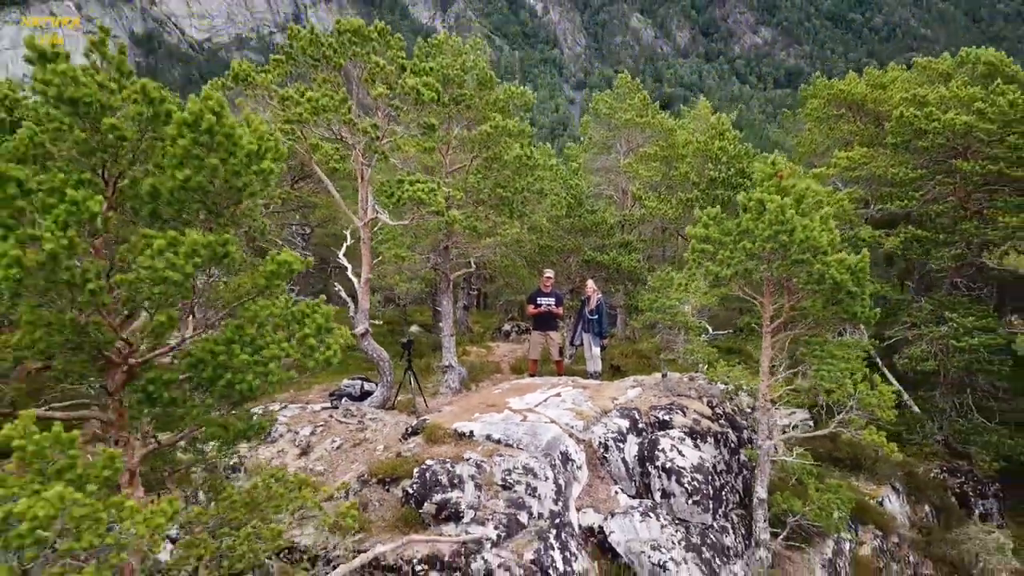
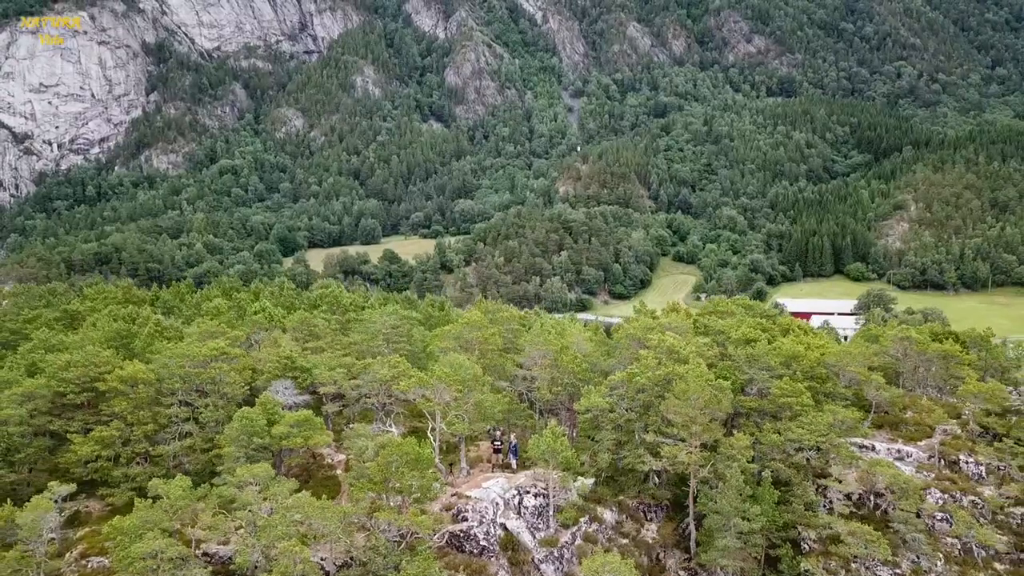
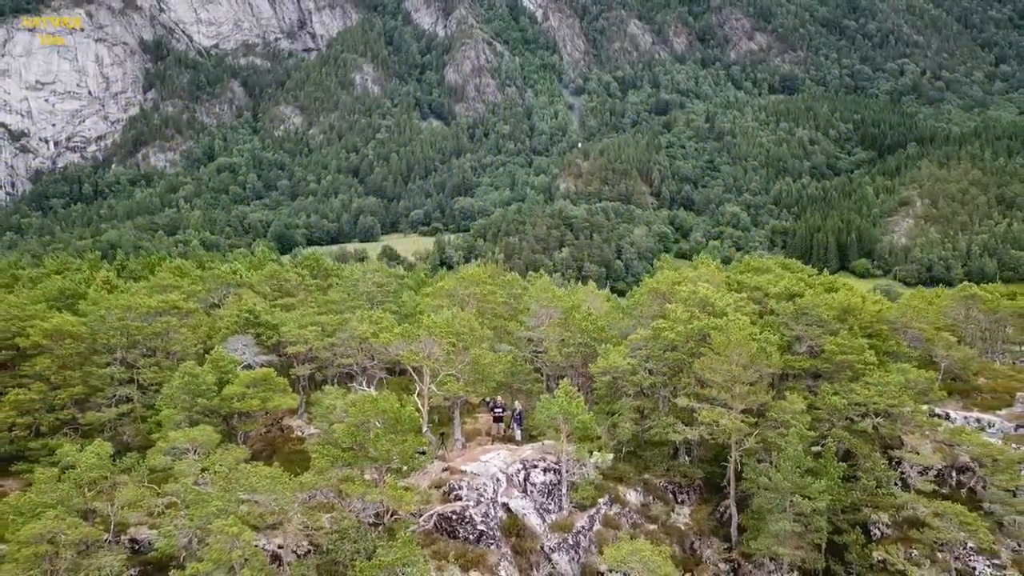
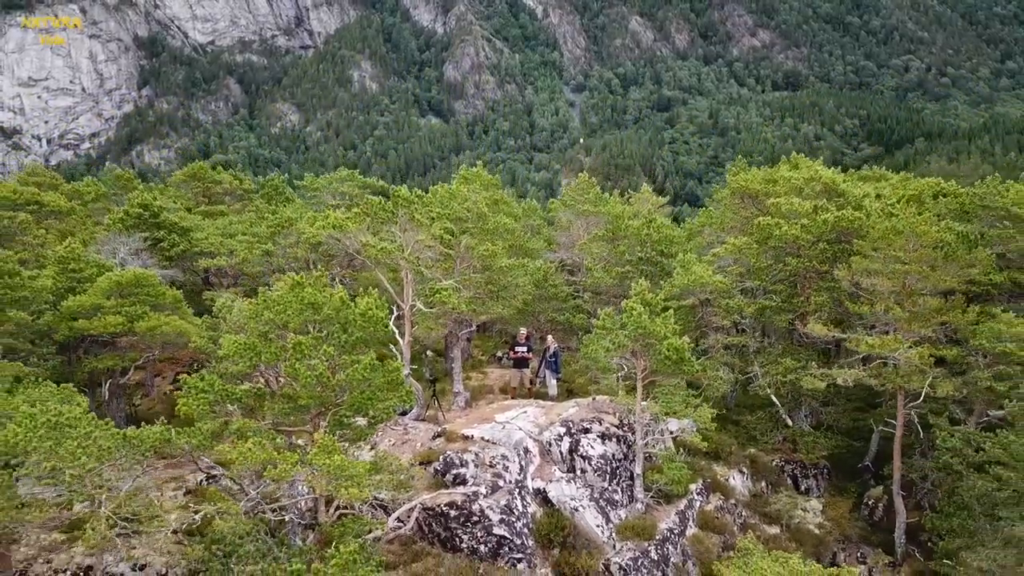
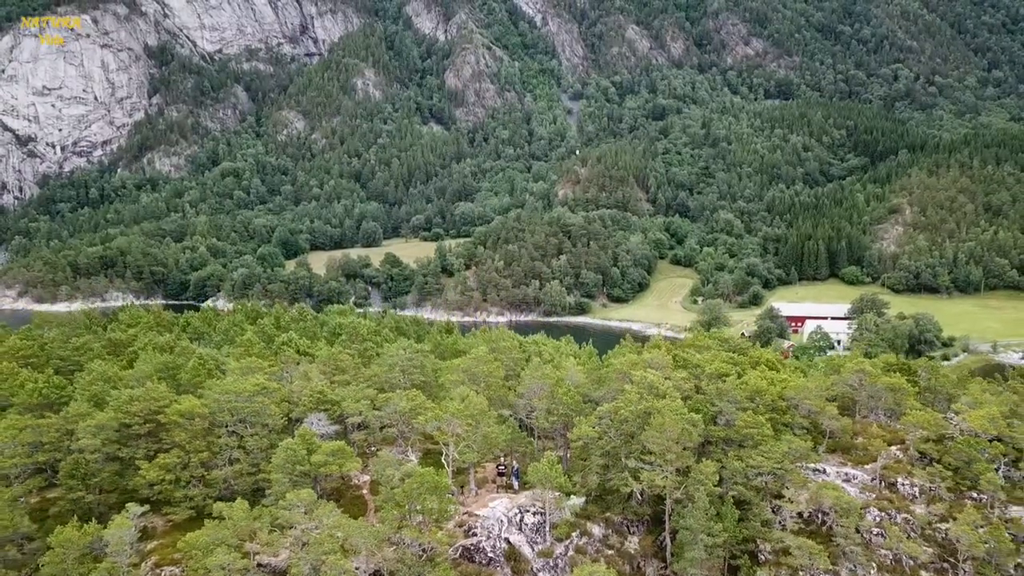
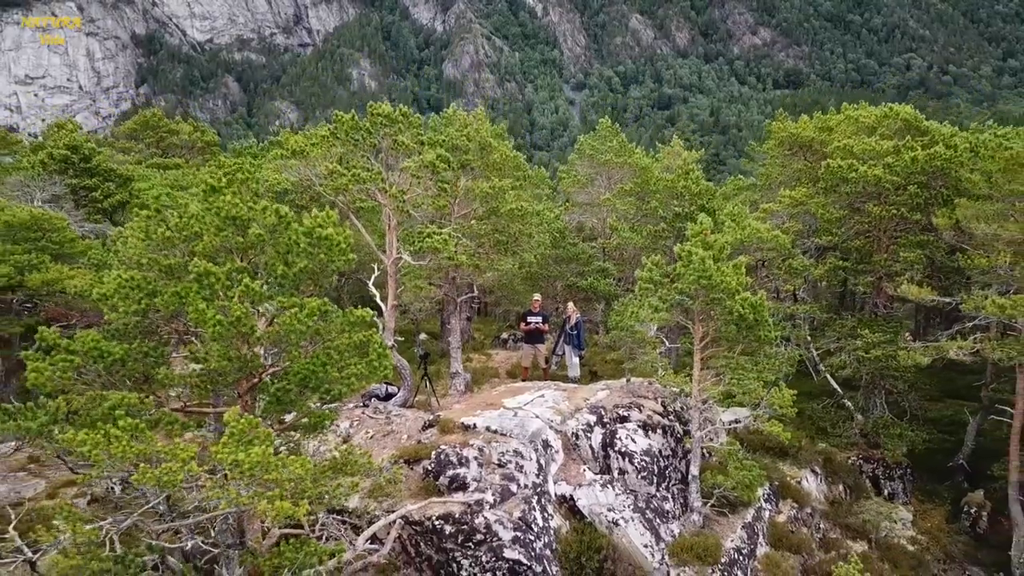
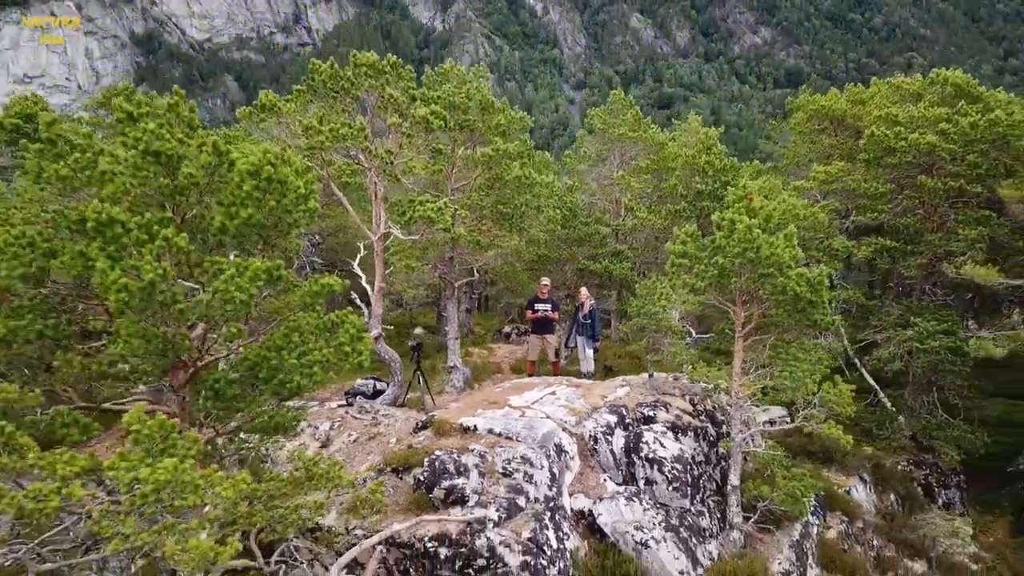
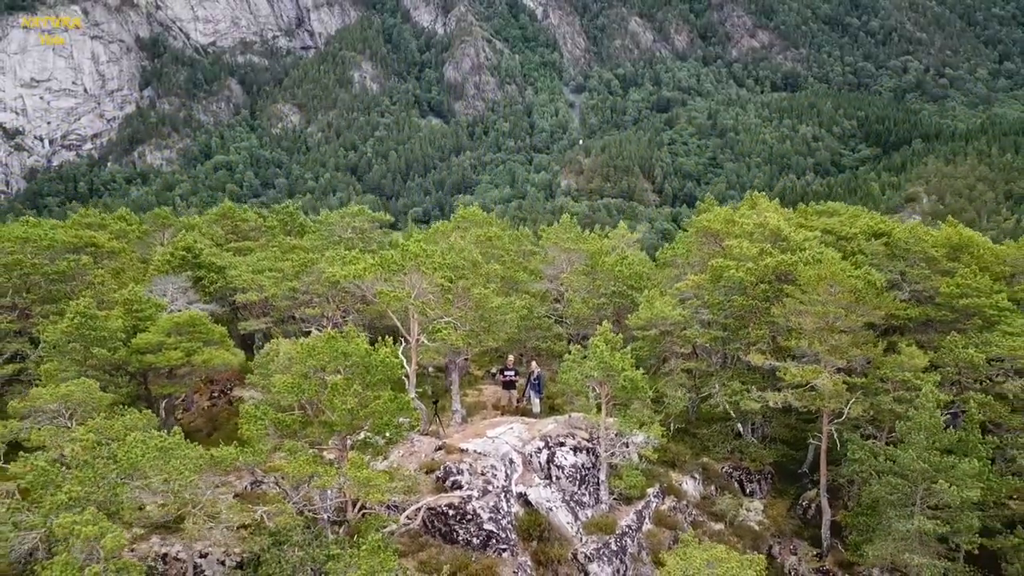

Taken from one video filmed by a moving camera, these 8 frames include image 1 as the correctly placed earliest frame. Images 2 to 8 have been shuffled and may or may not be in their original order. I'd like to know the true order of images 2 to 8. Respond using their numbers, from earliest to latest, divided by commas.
7, 6, 4, 8, 3, 2, 5
